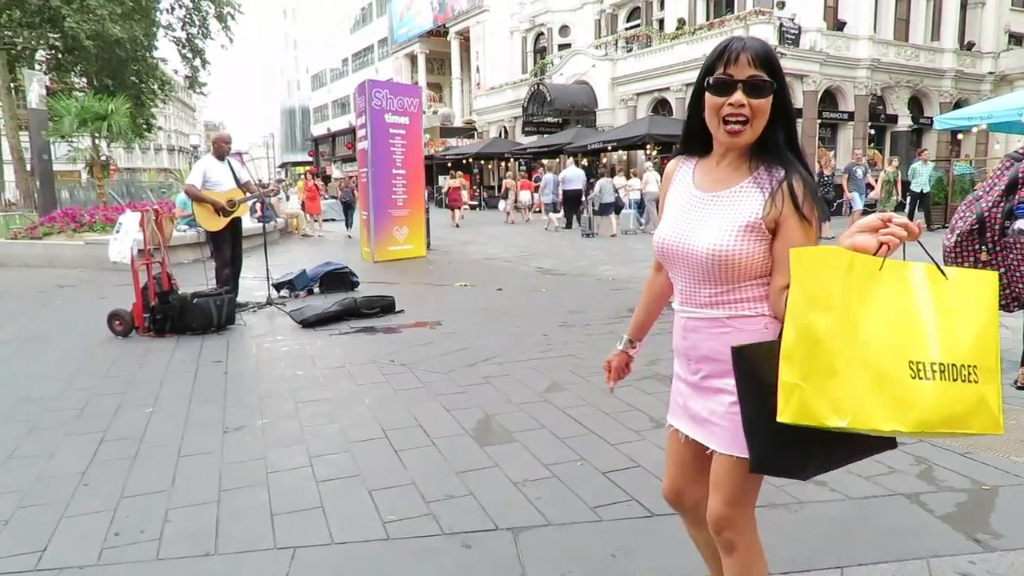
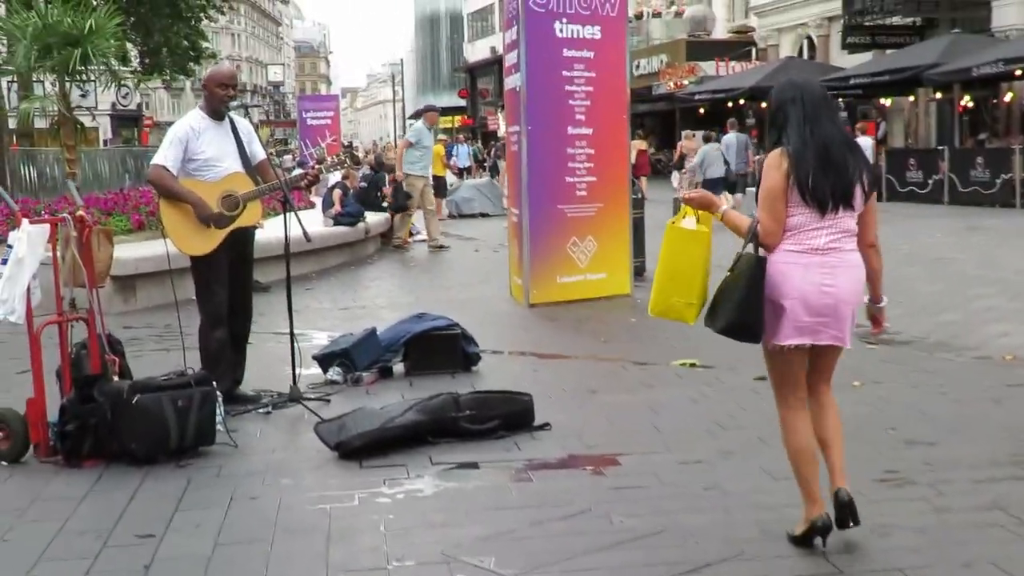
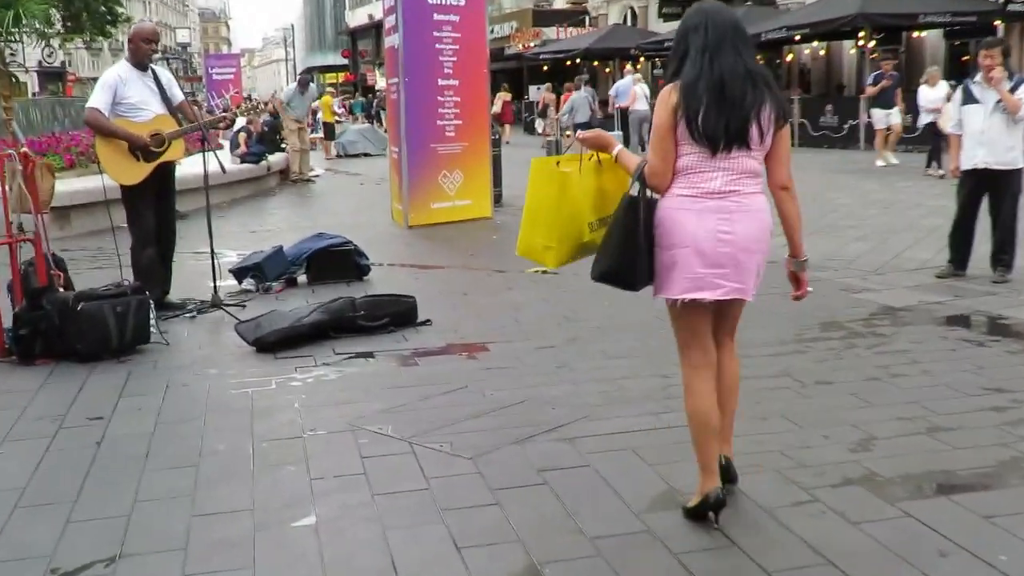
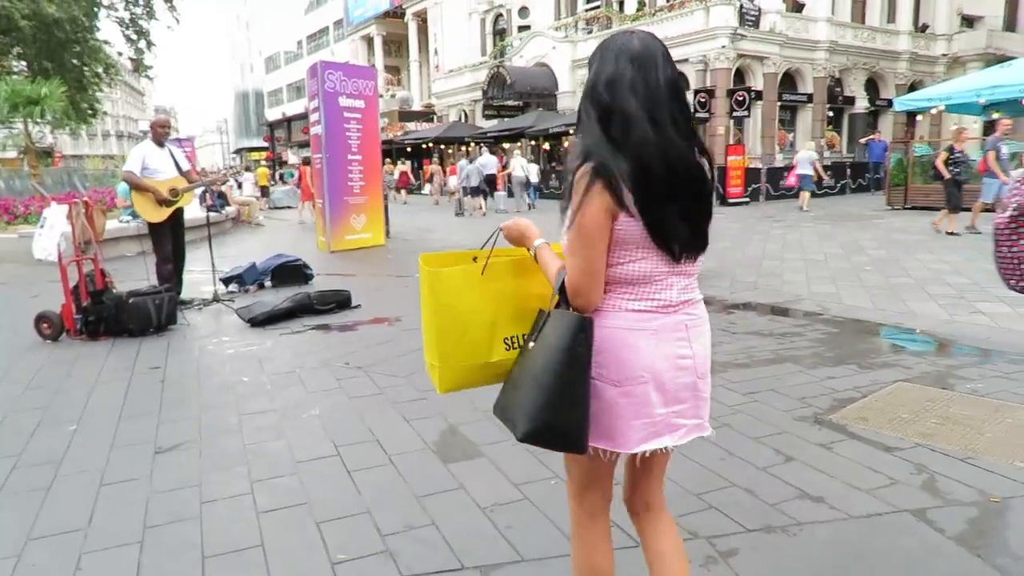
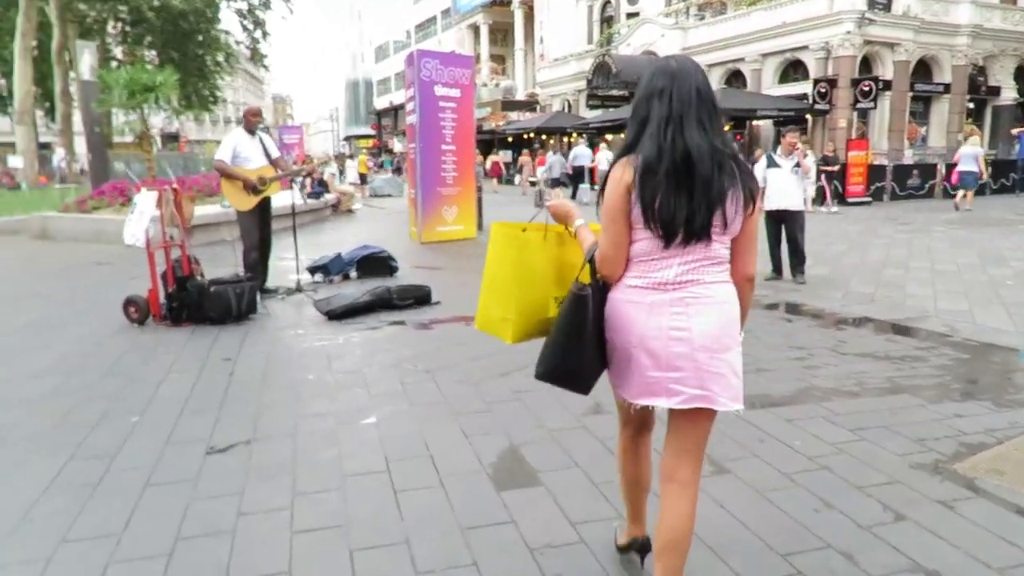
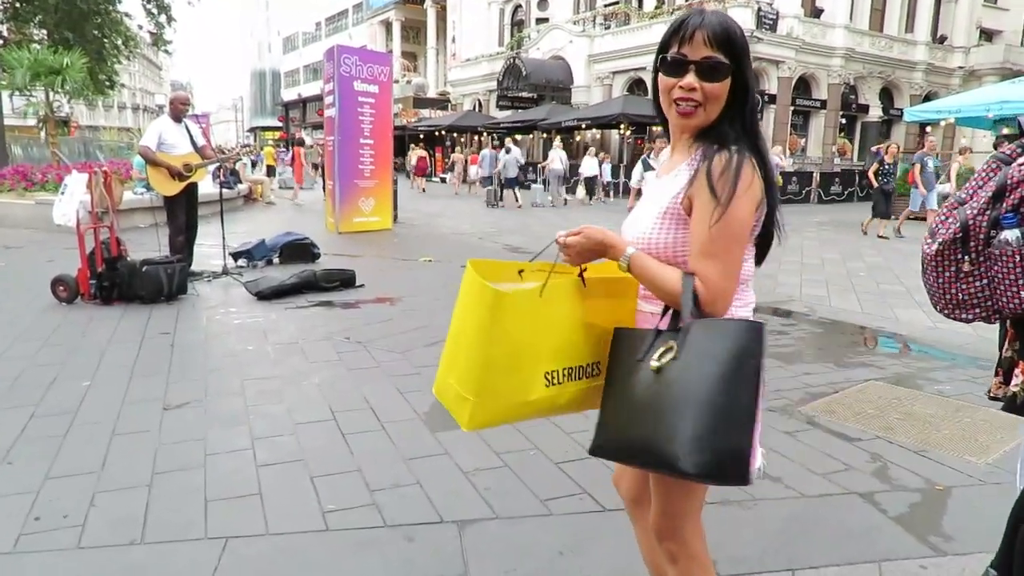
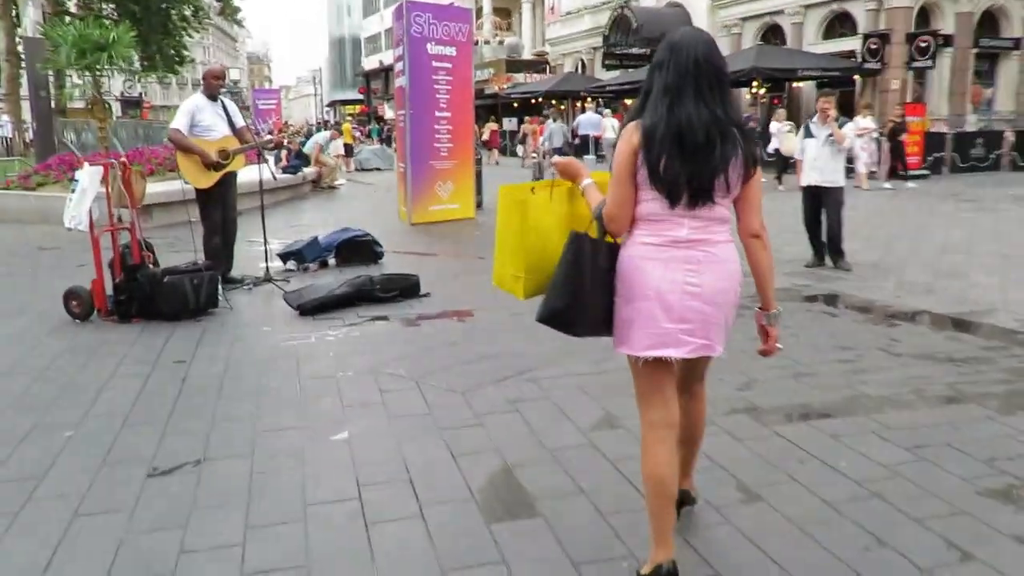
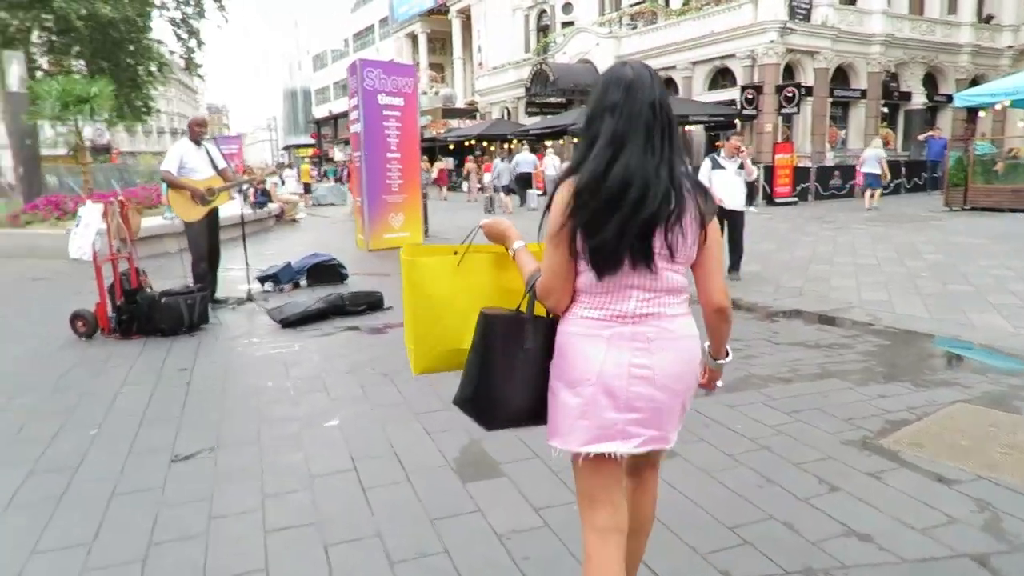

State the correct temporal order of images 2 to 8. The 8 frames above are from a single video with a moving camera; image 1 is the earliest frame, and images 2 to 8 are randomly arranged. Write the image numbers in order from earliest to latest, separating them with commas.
6, 4, 8, 5, 7, 3, 2
